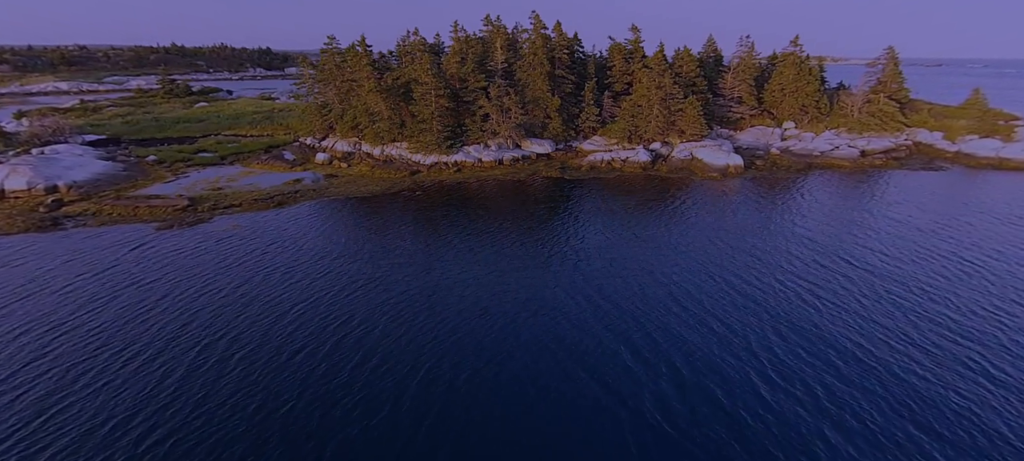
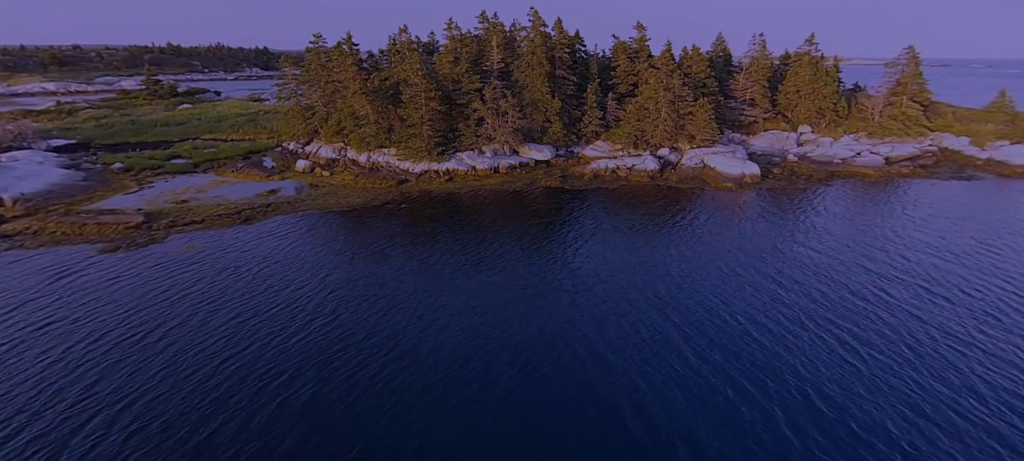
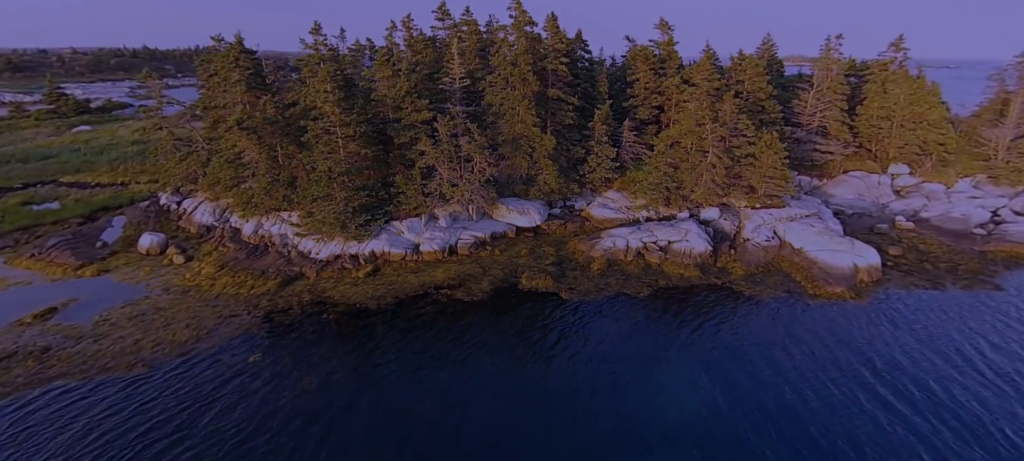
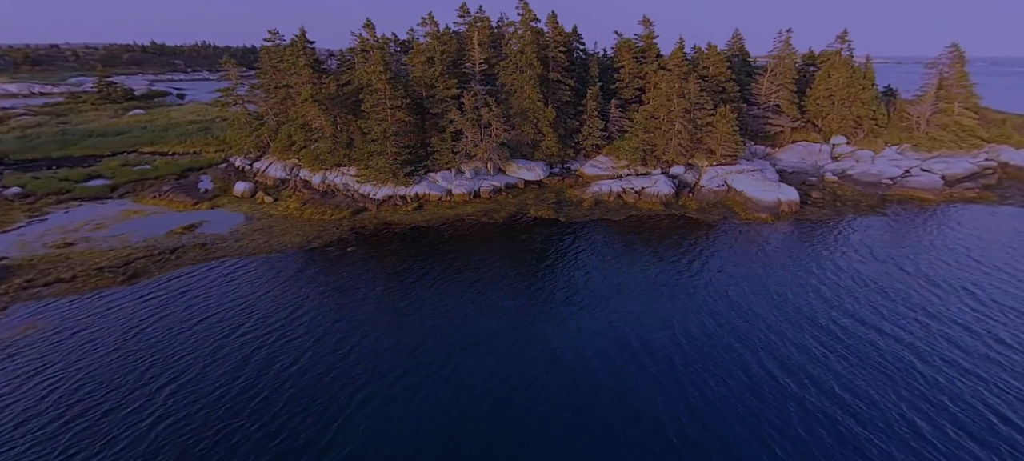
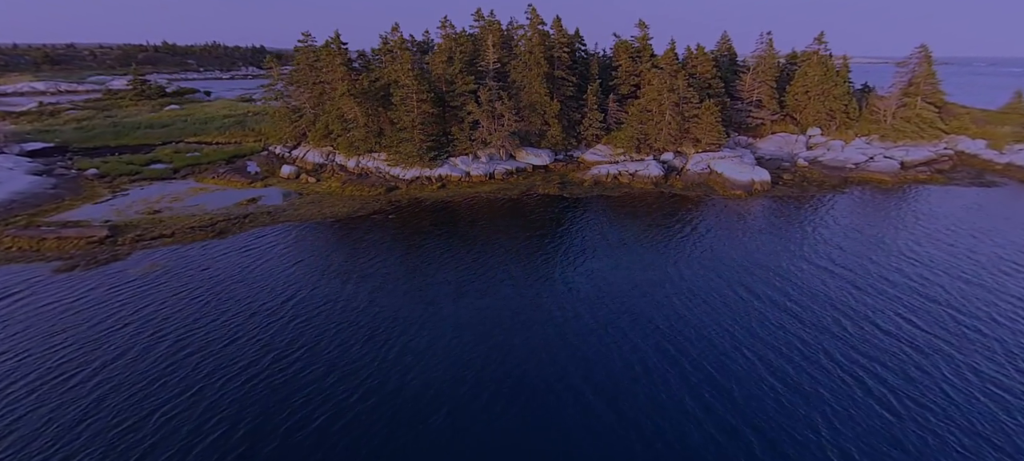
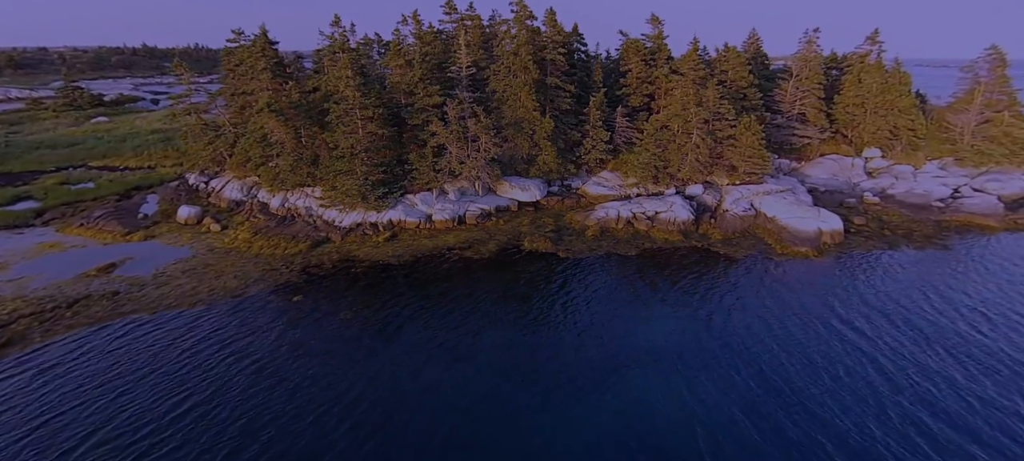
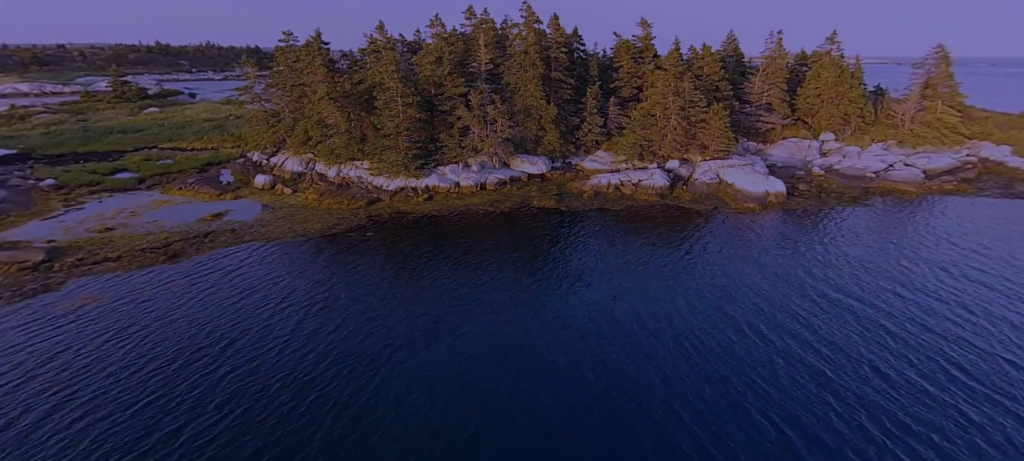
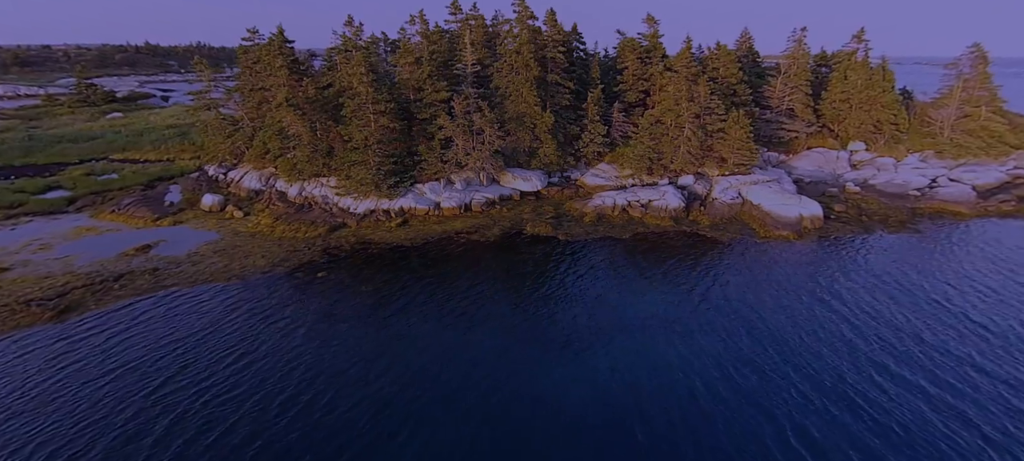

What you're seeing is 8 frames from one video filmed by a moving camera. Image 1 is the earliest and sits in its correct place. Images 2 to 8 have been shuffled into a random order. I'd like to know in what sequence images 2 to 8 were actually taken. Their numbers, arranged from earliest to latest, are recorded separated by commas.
2, 5, 7, 4, 8, 6, 3
